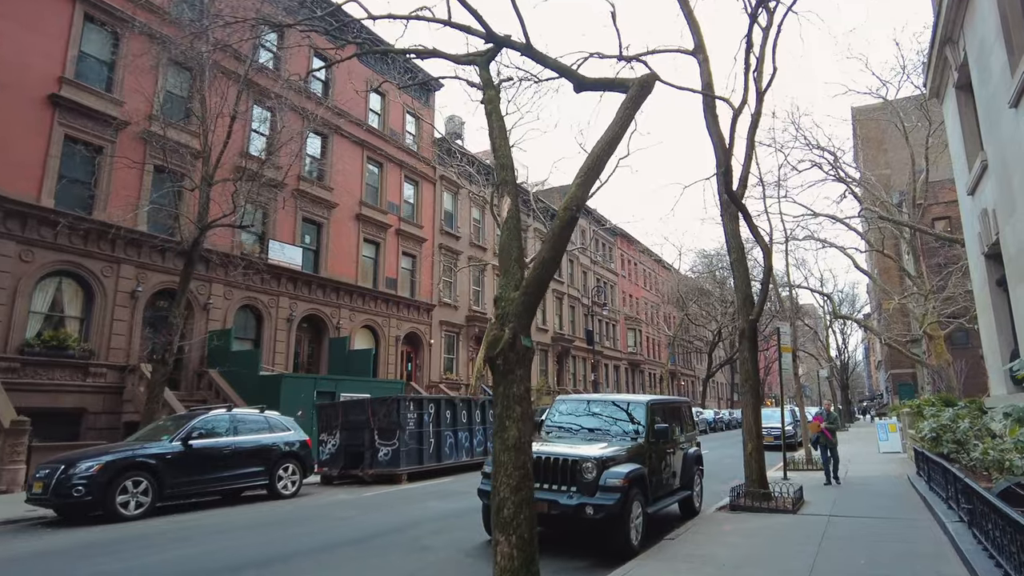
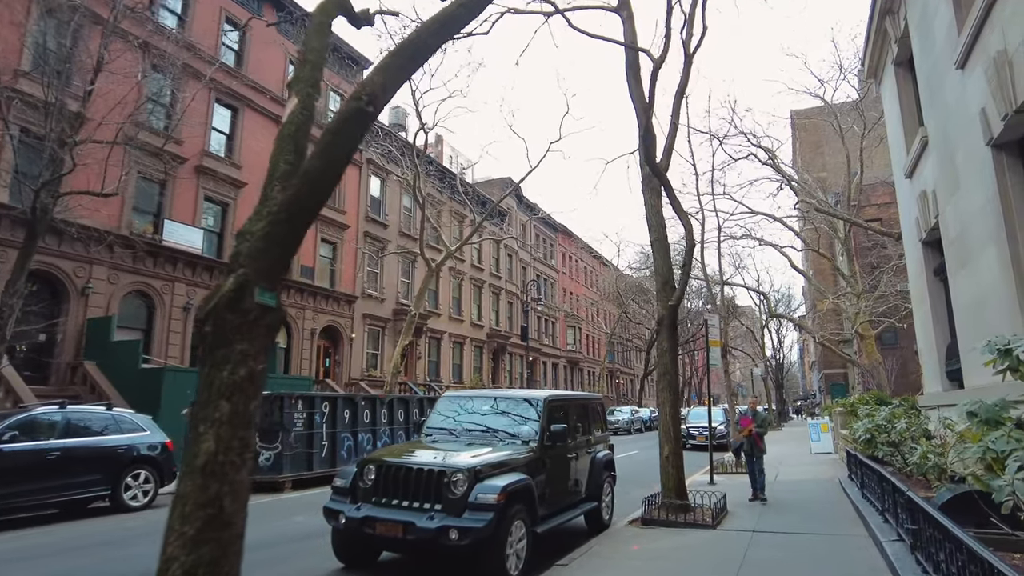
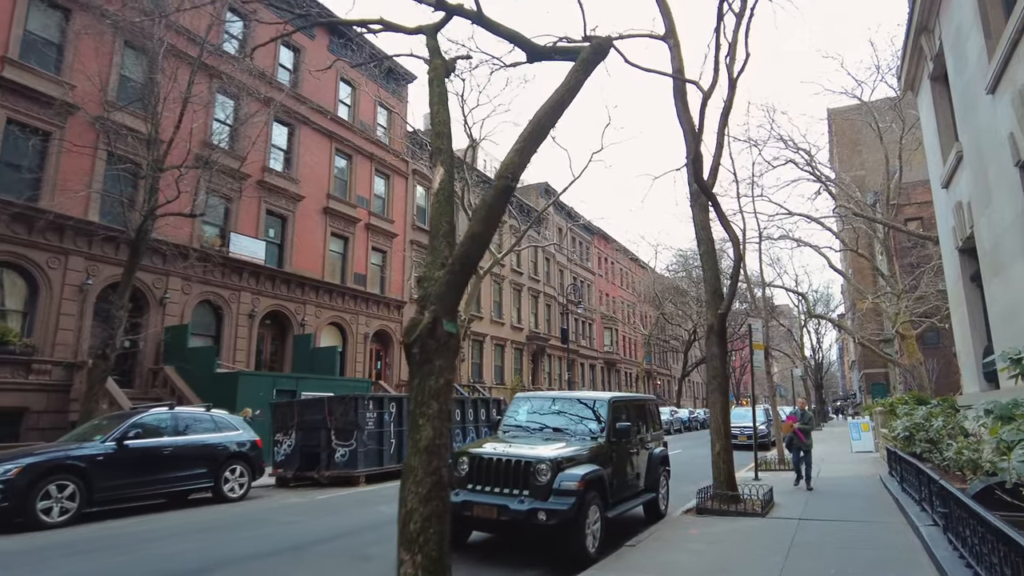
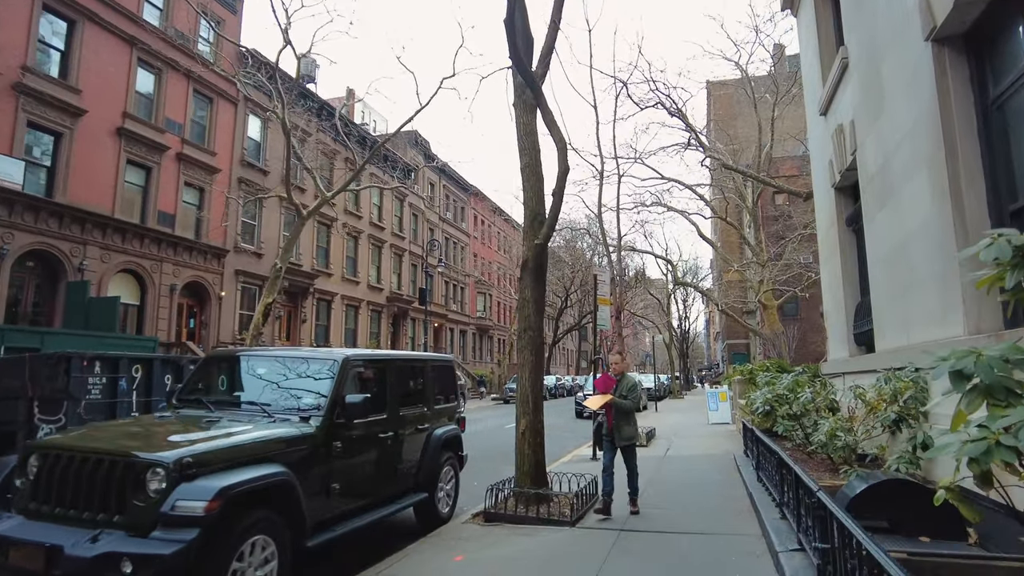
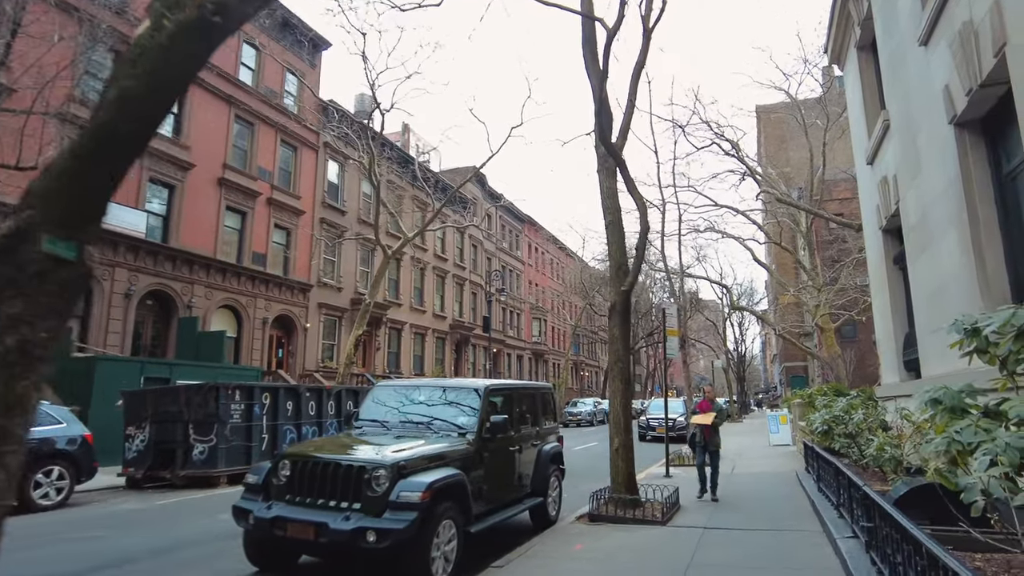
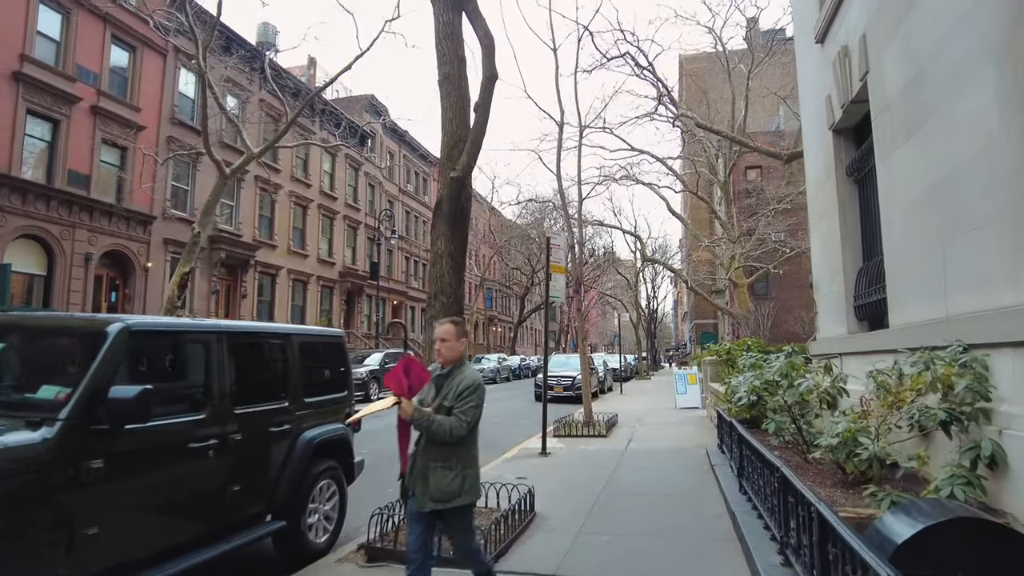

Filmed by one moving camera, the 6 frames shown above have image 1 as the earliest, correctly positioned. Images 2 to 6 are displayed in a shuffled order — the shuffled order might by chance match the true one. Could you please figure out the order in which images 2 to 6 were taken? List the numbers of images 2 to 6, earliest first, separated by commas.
3, 2, 5, 4, 6
